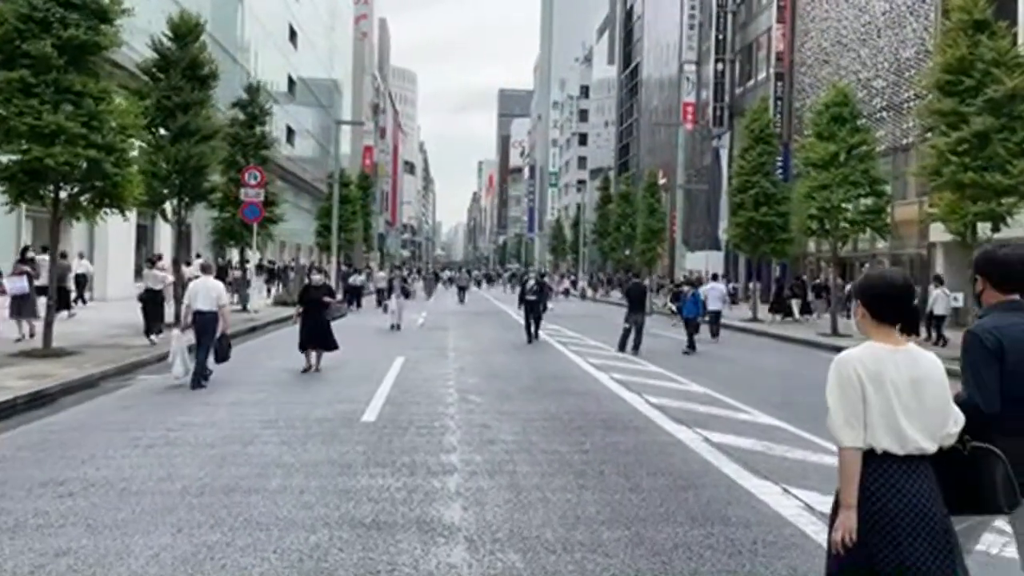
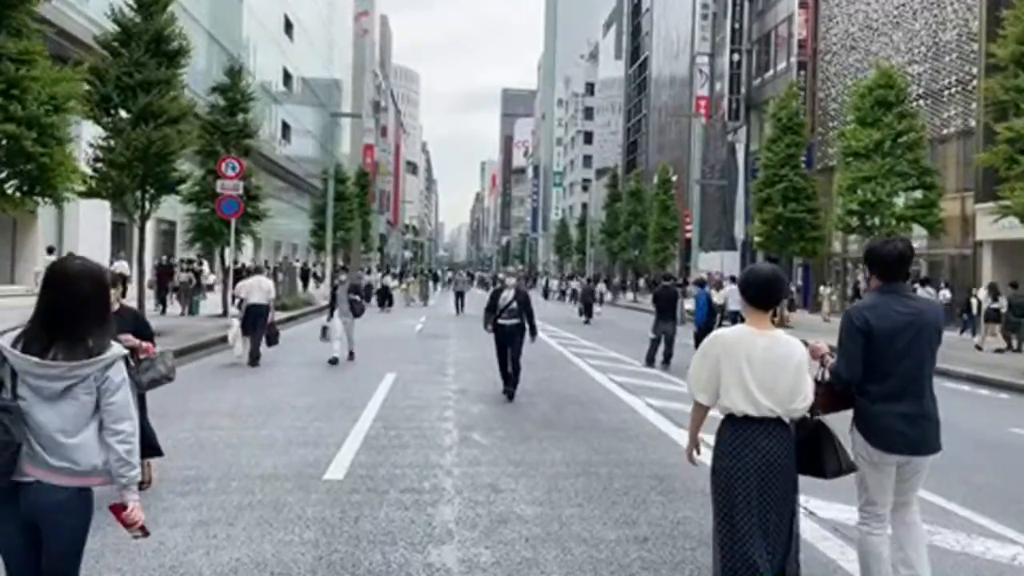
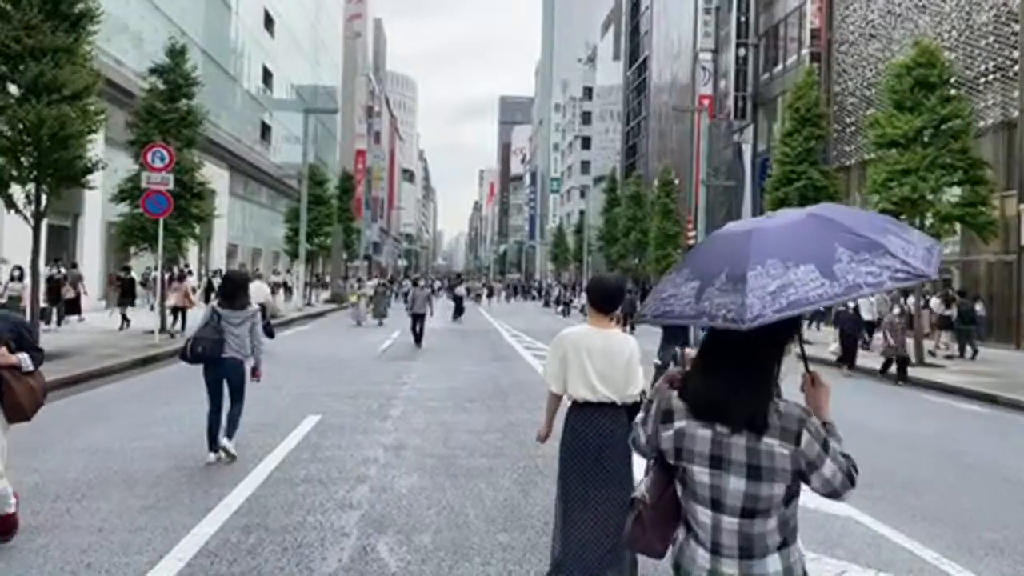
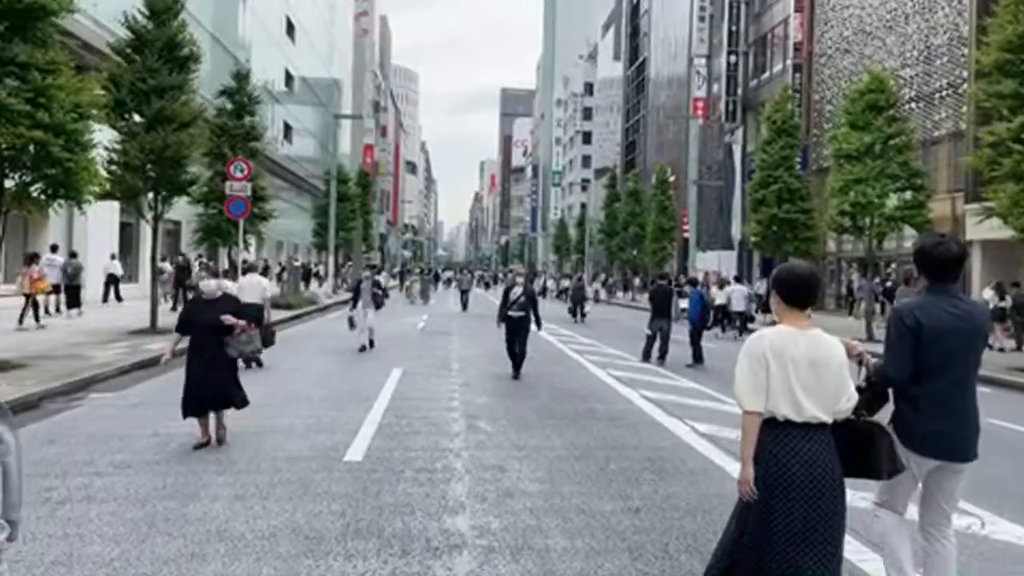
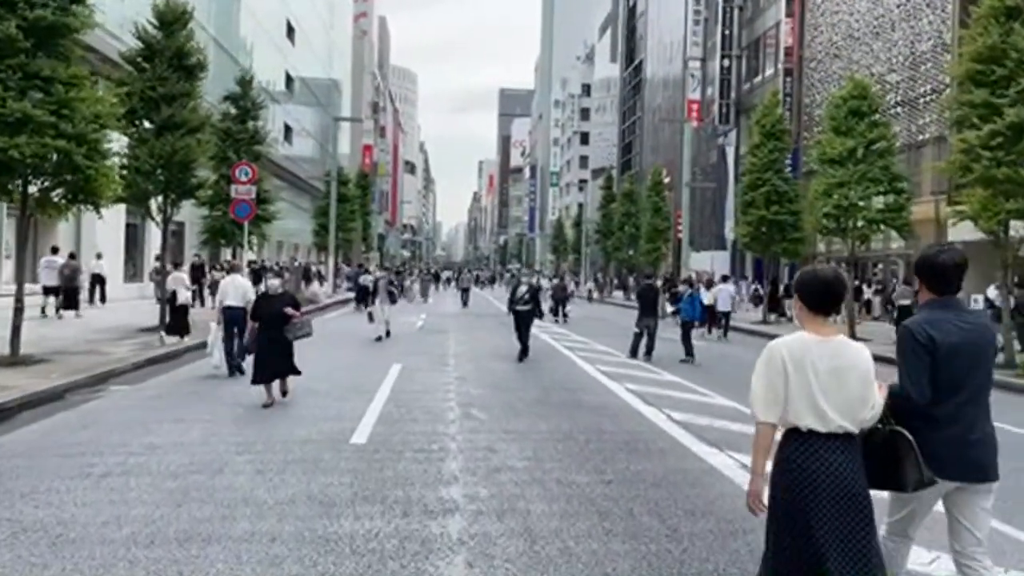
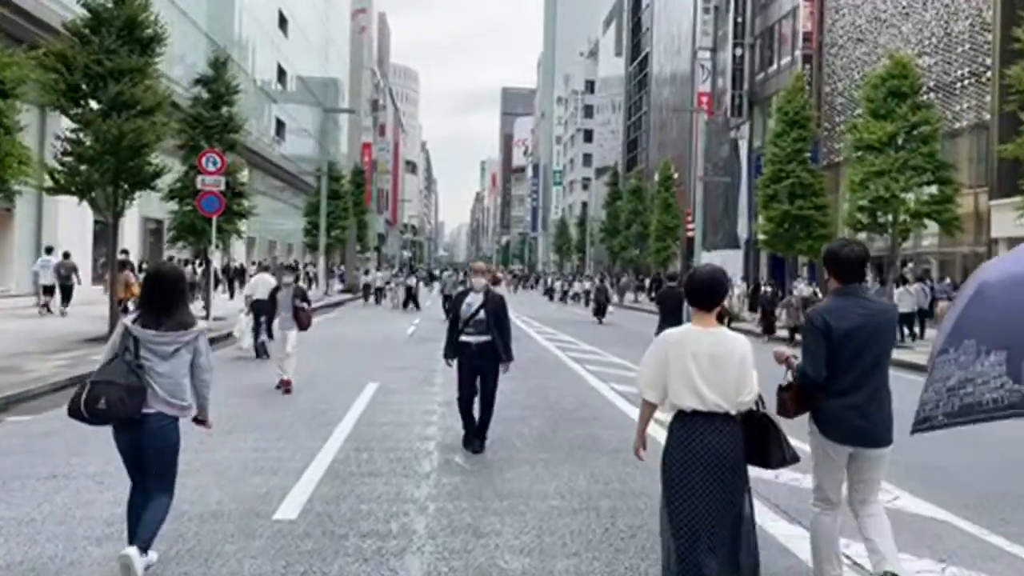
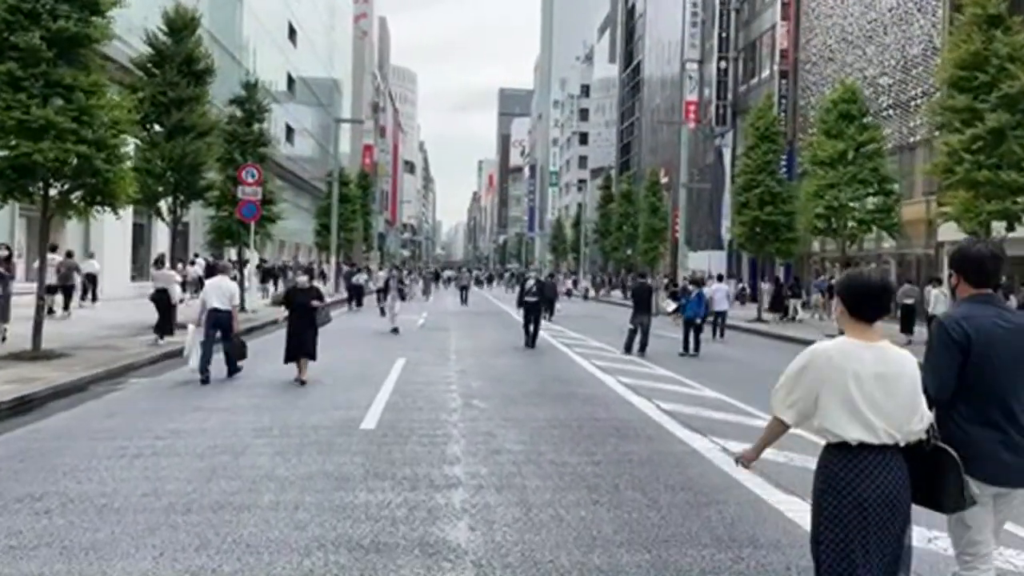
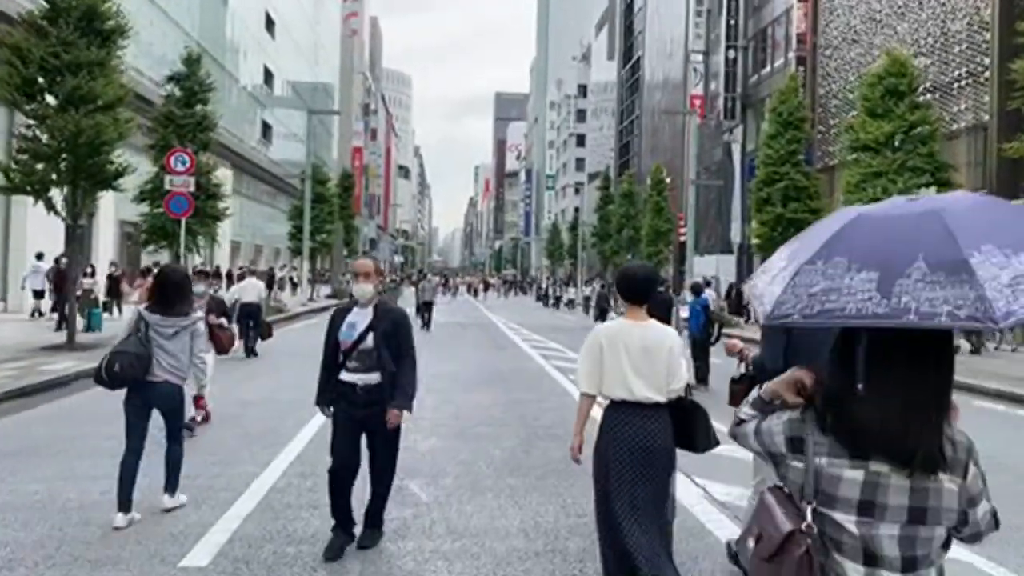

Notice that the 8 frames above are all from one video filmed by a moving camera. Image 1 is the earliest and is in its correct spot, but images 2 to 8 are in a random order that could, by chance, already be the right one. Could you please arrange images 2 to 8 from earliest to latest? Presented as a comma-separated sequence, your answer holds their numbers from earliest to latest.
7, 5, 4, 2, 6, 8, 3
